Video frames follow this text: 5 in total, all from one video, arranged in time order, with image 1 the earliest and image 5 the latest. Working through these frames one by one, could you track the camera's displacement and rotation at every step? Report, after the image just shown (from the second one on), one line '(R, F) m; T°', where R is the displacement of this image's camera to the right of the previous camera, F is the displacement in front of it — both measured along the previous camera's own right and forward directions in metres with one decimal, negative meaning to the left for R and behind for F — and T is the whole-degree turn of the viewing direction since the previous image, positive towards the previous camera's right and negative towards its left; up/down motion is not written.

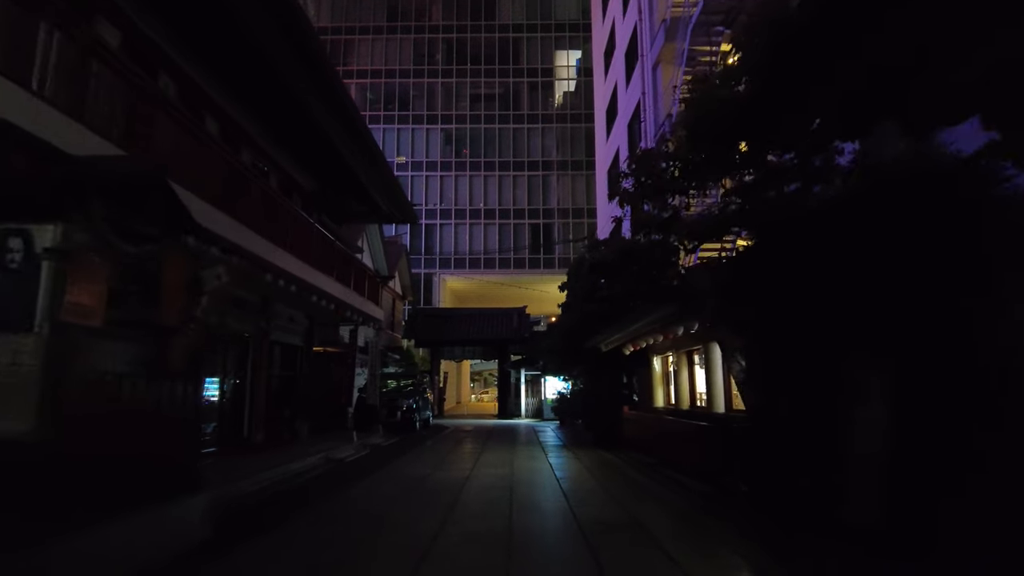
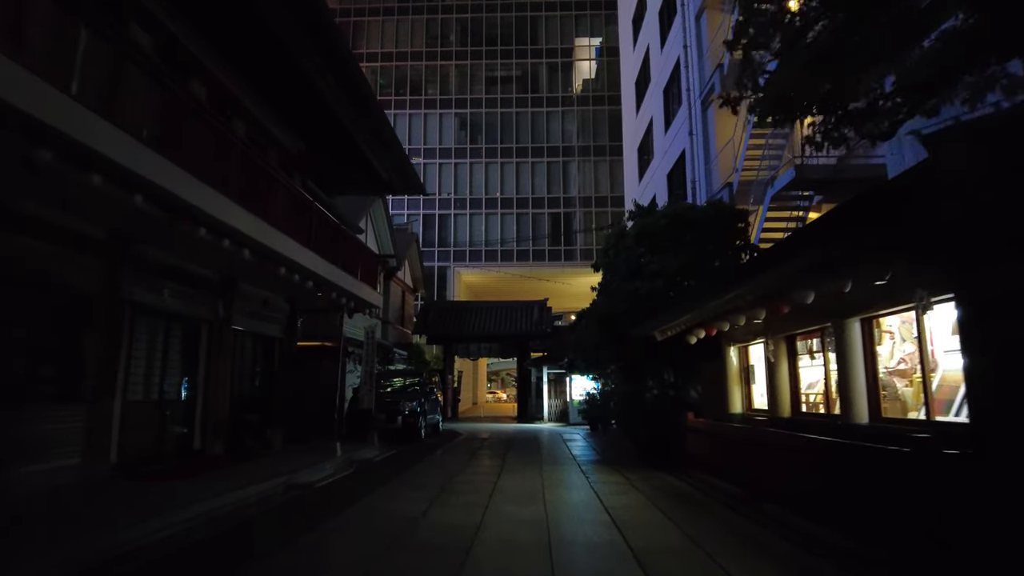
(-0.2, +2.9) m; -1°
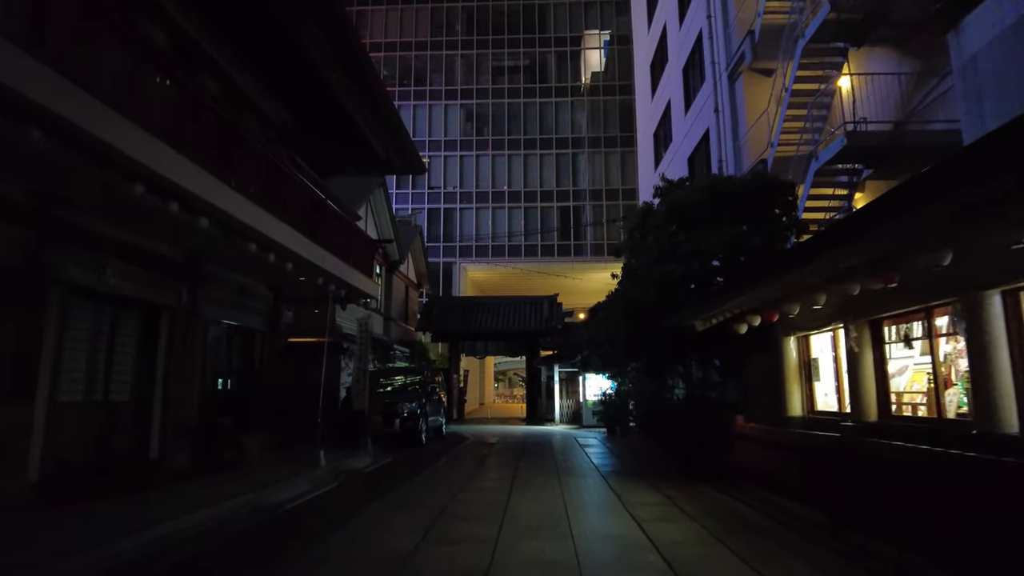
(-0.1, +1.5) m; -1°
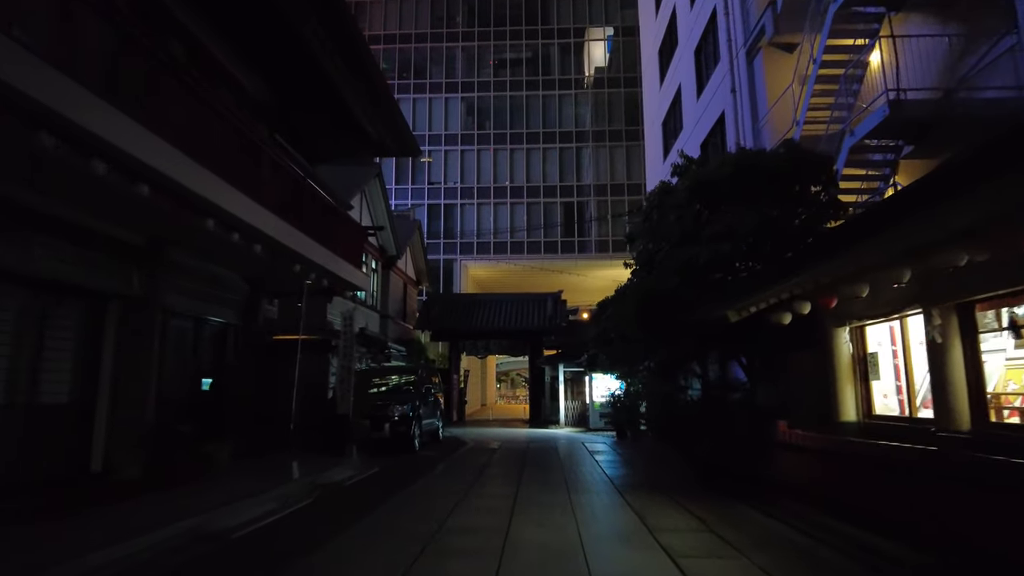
(0.0, +1.2) m; 0°
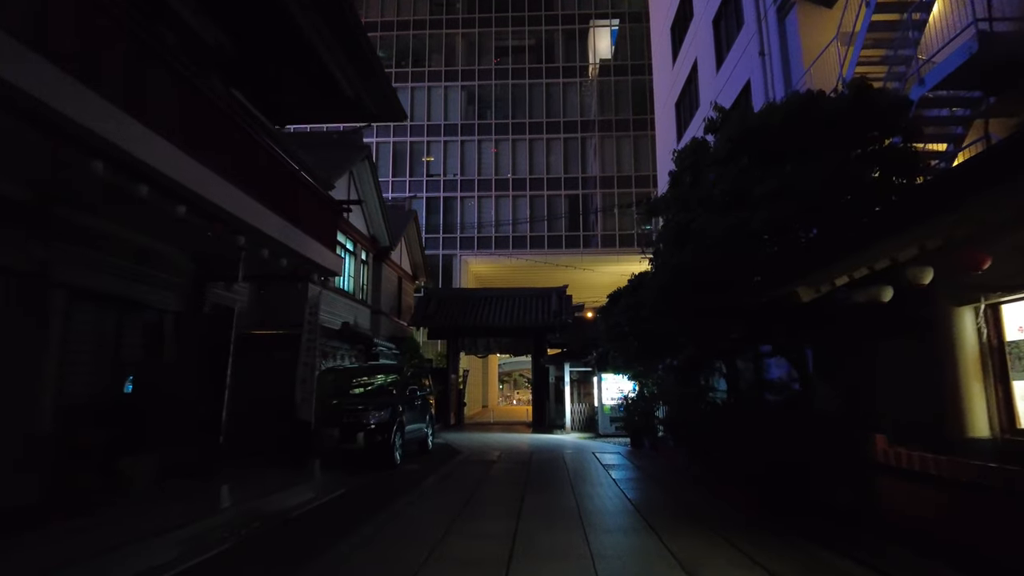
(+0.1, +1.9) m; 0°
